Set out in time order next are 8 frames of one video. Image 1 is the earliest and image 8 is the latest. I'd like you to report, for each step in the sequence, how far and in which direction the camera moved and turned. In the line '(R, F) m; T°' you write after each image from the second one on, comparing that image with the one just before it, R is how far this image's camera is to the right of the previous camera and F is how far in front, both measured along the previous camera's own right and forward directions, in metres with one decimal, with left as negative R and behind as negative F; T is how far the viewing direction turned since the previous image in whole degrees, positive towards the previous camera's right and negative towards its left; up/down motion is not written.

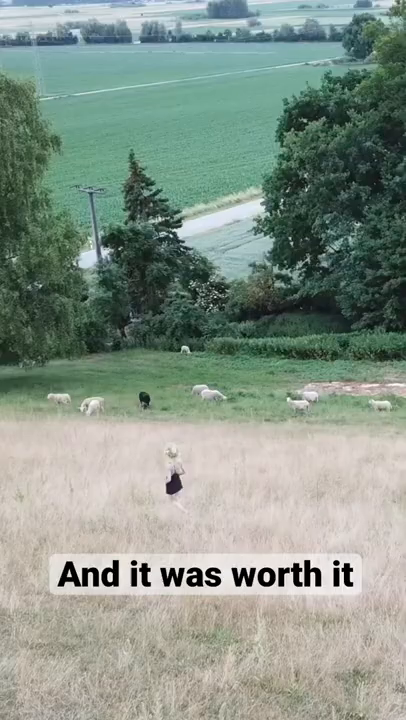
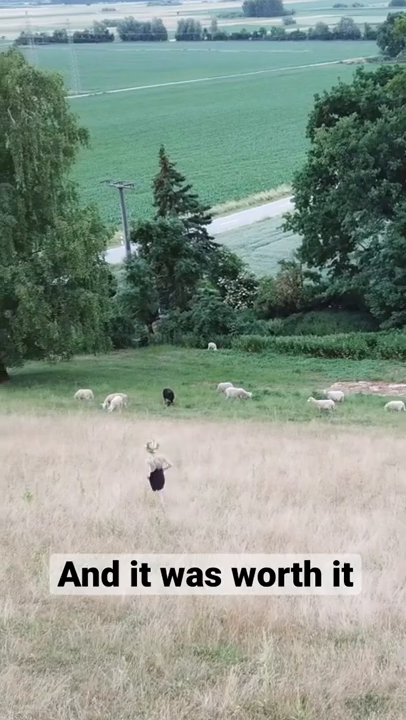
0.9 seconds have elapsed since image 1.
(+0.1, +0.6) m; -1°
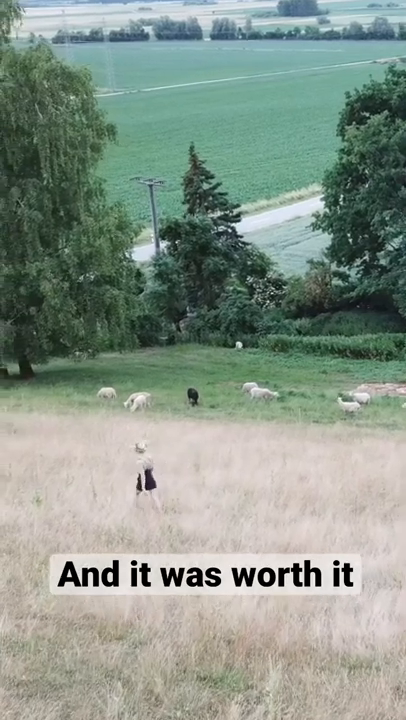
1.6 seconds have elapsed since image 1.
(+0.1, +0.5) m; -1°
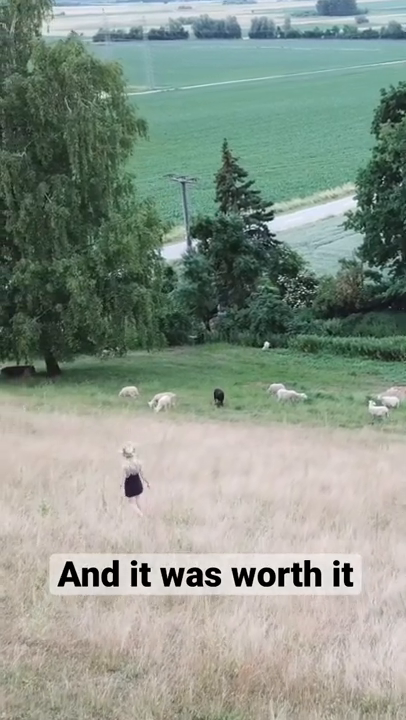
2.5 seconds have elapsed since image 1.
(+0.1, +0.7) m; -1°
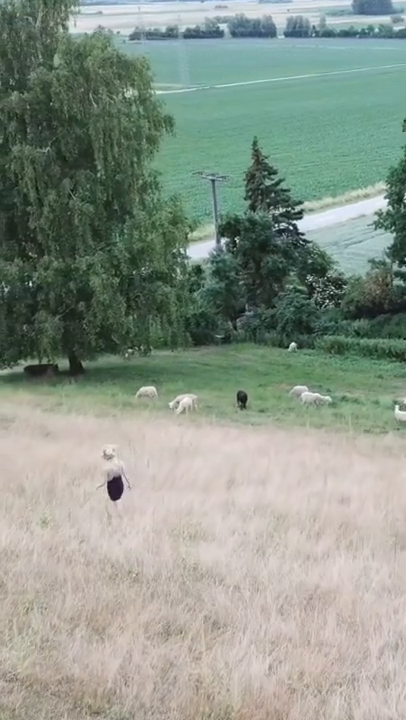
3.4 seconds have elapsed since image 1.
(+0.1, +0.7) m; -1°
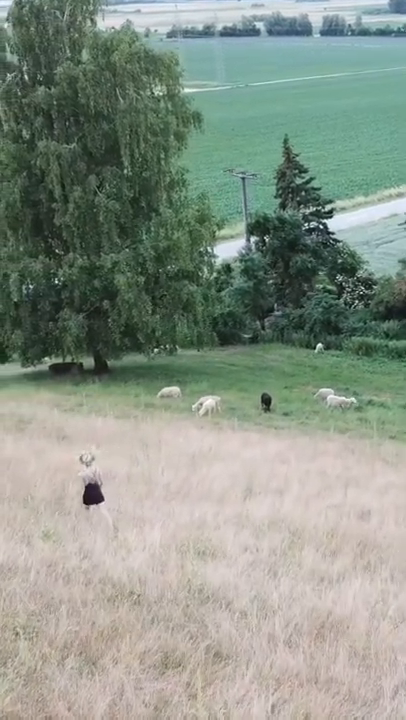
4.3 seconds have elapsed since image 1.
(+0.1, +0.6) m; -1°
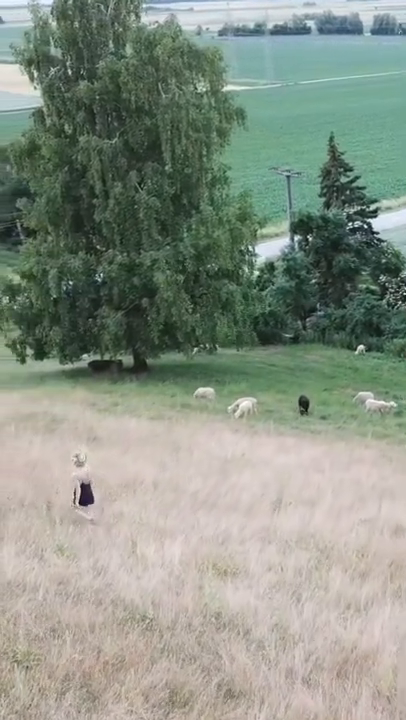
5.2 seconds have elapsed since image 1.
(+0.1, +0.6) m; -2°
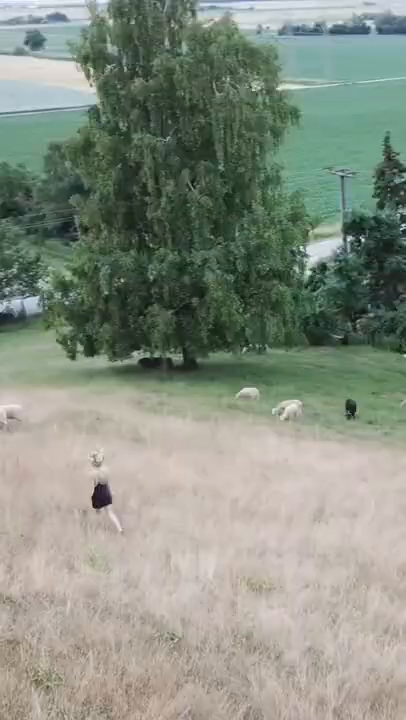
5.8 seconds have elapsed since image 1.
(+0.1, +0.3) m; -2°
